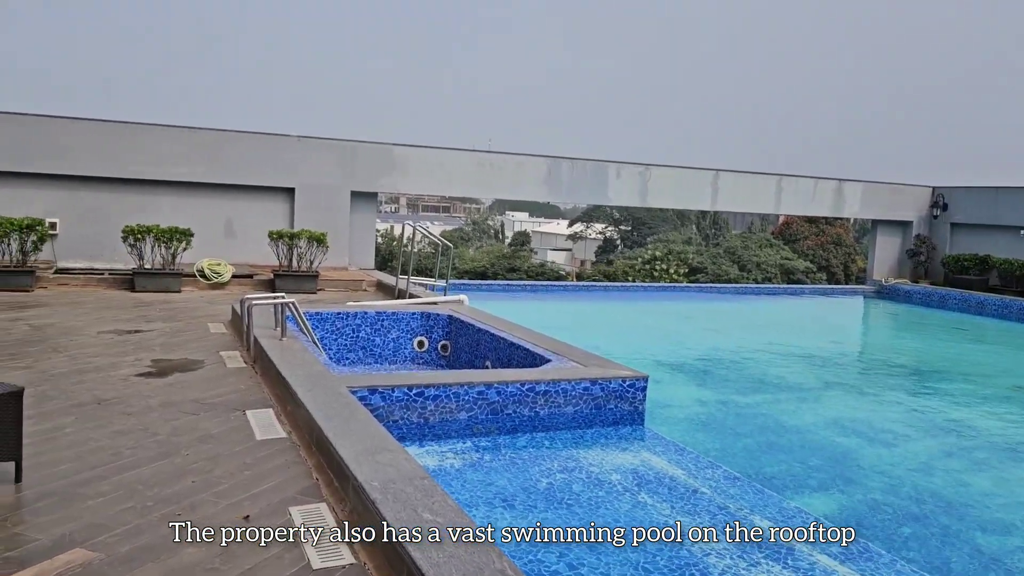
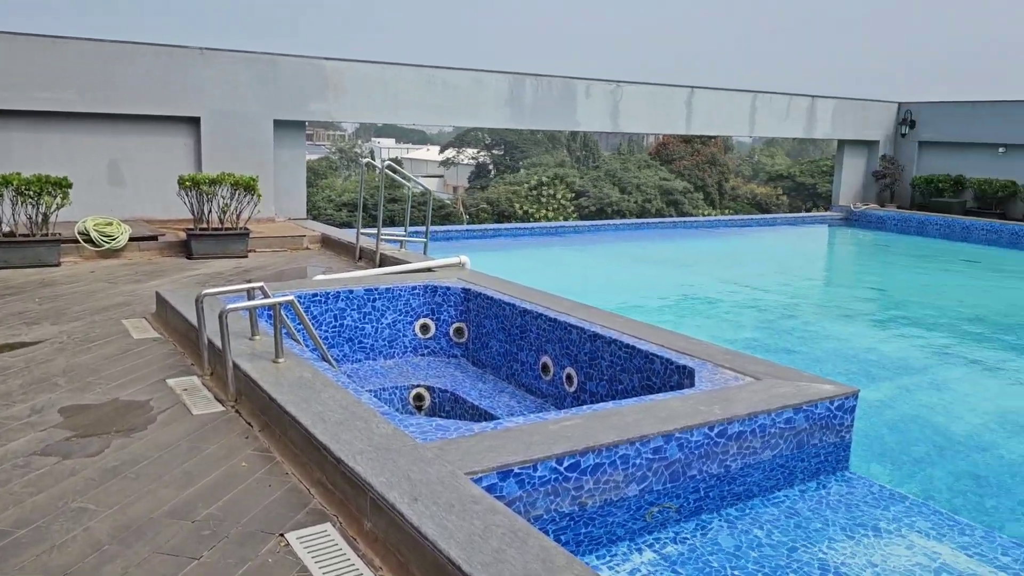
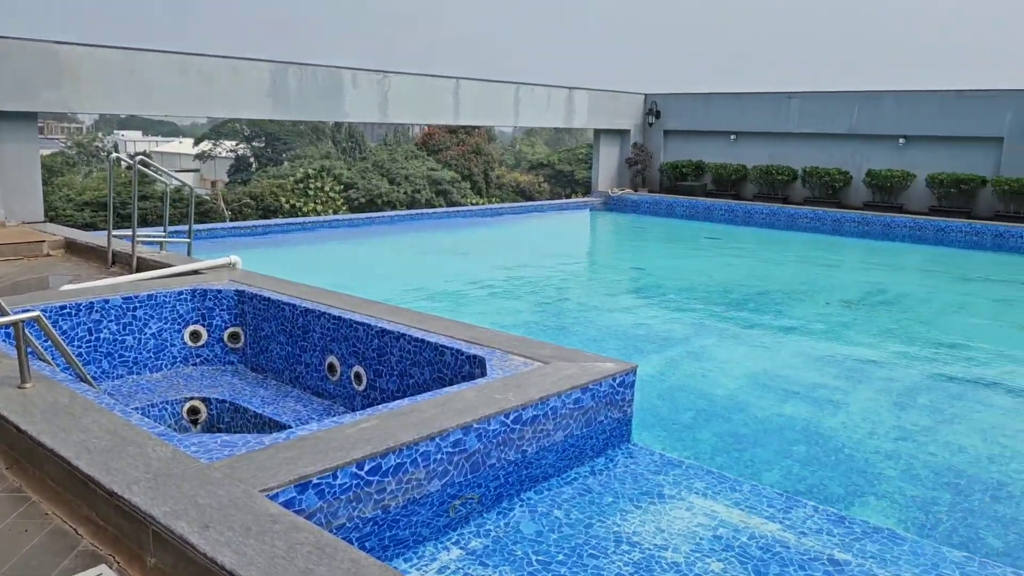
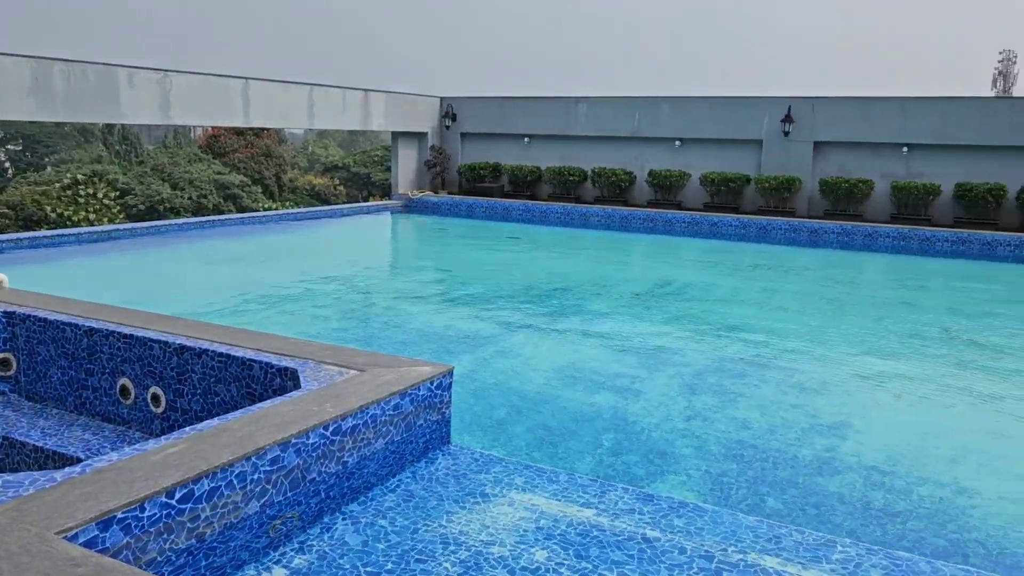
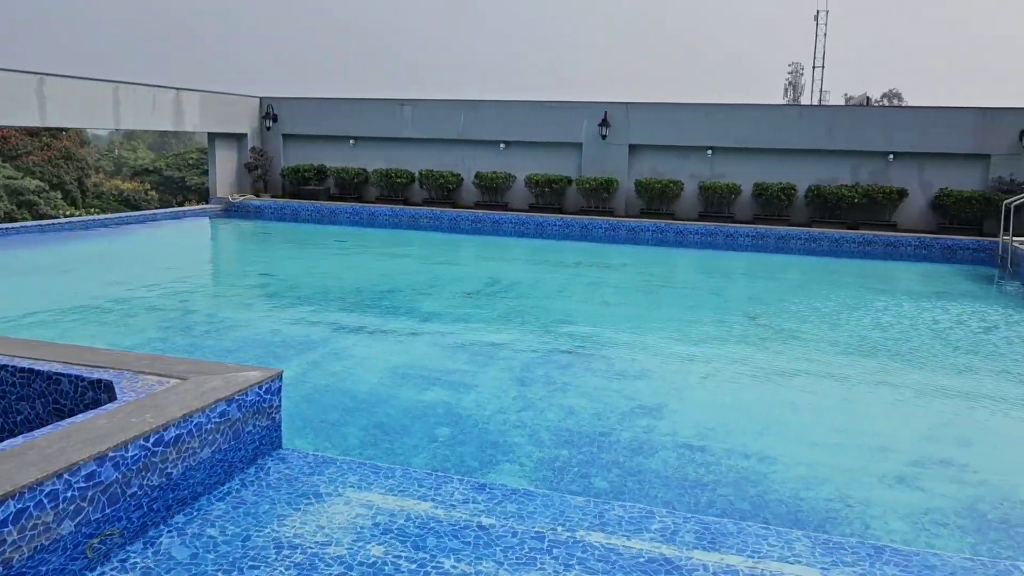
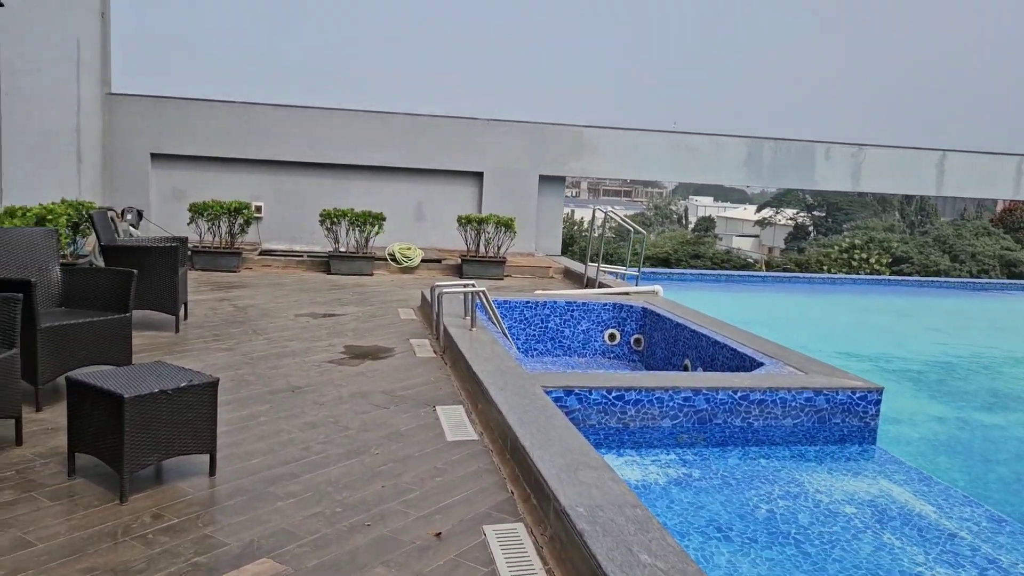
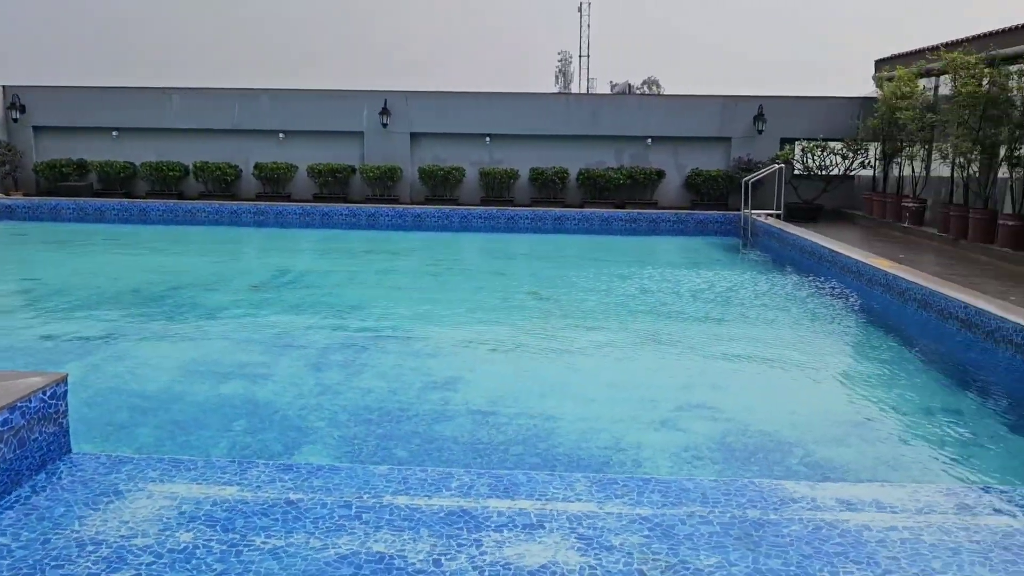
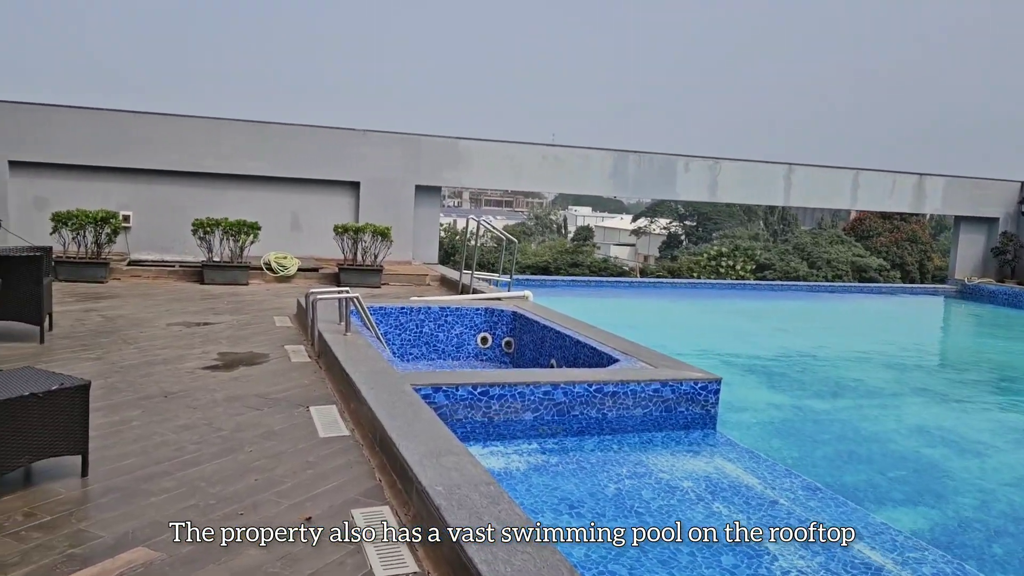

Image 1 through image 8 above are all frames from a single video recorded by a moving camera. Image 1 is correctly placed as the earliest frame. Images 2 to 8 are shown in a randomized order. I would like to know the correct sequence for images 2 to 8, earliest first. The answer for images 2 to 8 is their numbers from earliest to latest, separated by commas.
8, 6, 2, 3, 4, 5, 7
